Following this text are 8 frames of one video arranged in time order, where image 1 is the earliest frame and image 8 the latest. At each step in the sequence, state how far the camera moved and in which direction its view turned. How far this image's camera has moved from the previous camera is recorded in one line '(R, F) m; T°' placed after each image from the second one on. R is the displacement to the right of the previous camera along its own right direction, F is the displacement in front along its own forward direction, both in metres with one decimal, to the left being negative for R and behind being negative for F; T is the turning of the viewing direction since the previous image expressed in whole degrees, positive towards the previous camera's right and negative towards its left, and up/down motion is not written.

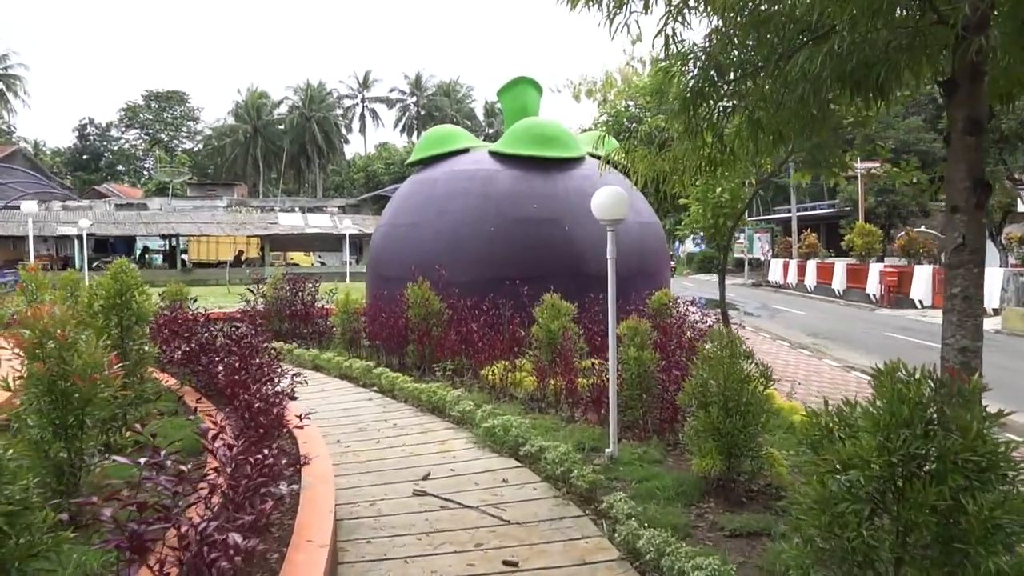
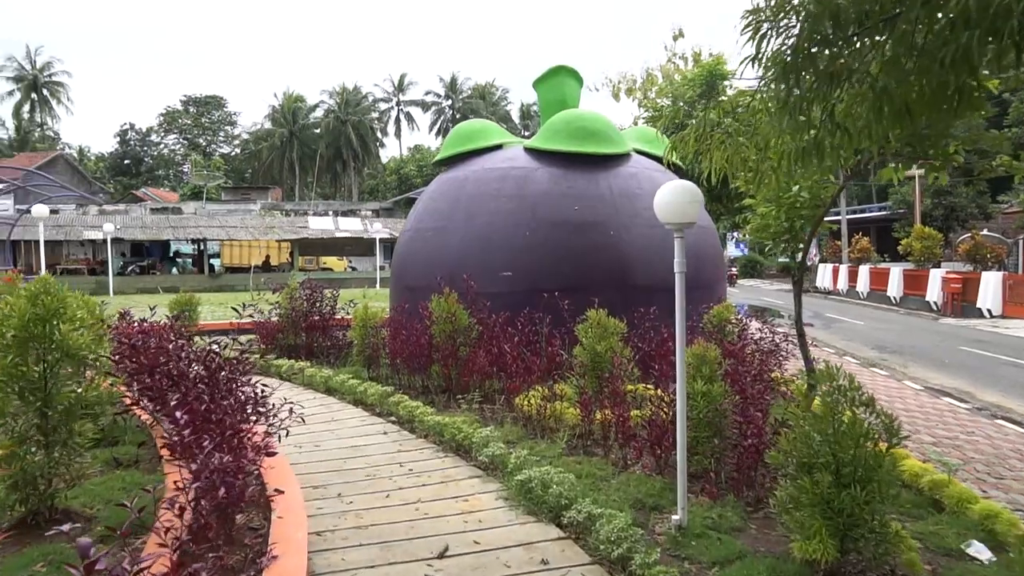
(0.0, +0.9) m; -3°
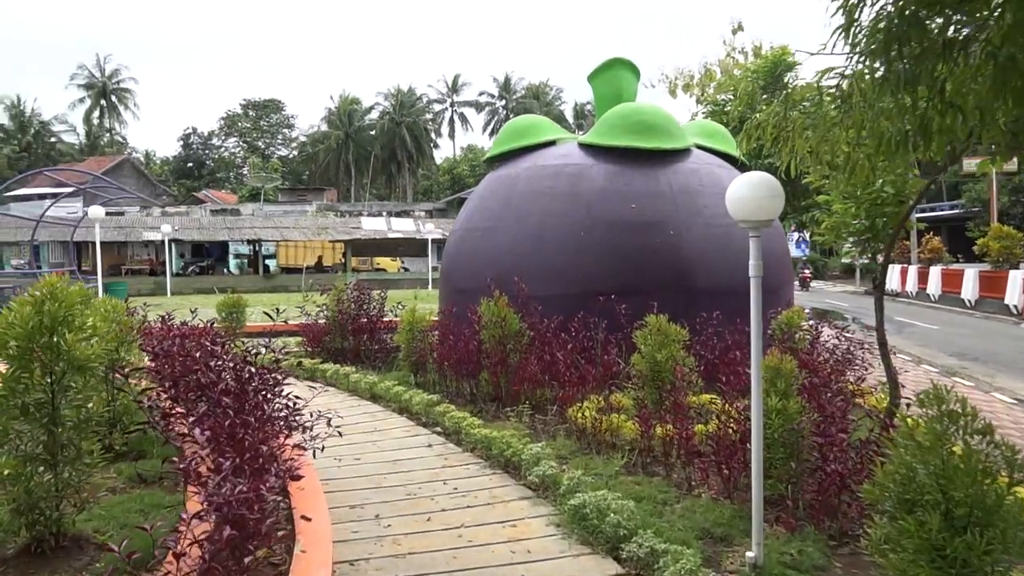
(0.0, +0.3) m; -4°
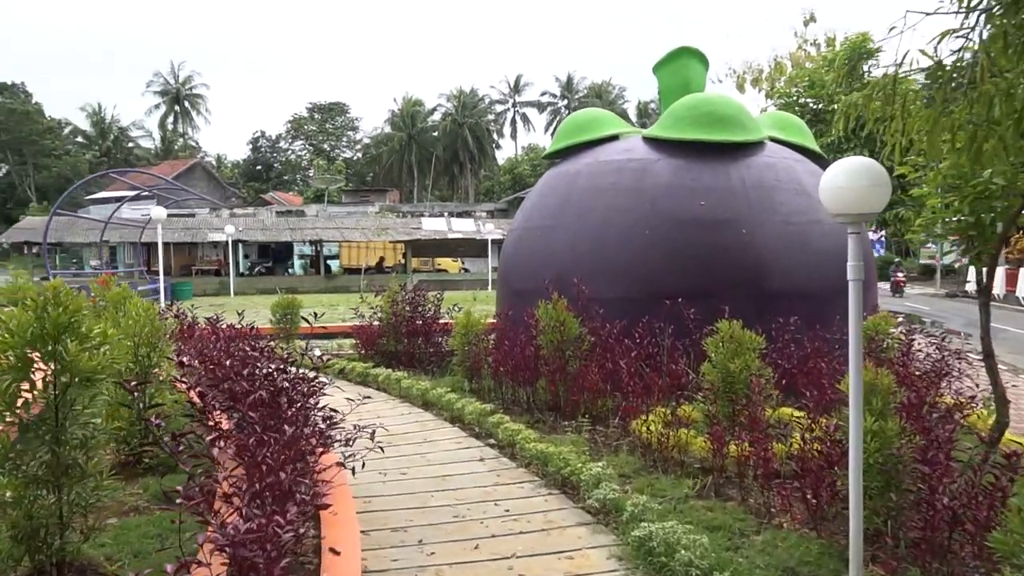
(0.0, +0.4) m; -5°
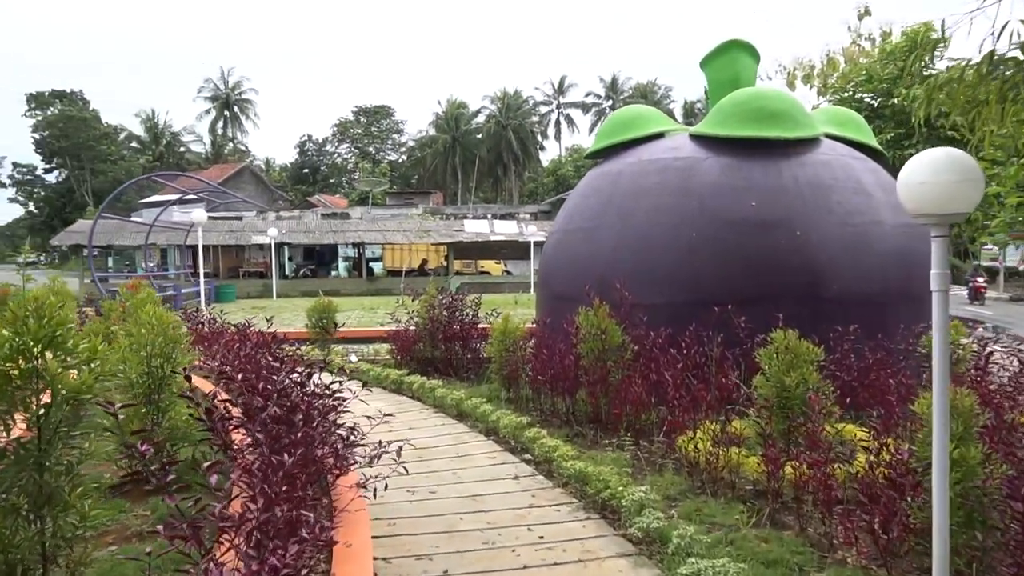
(0.0, +0.3) m; -3°
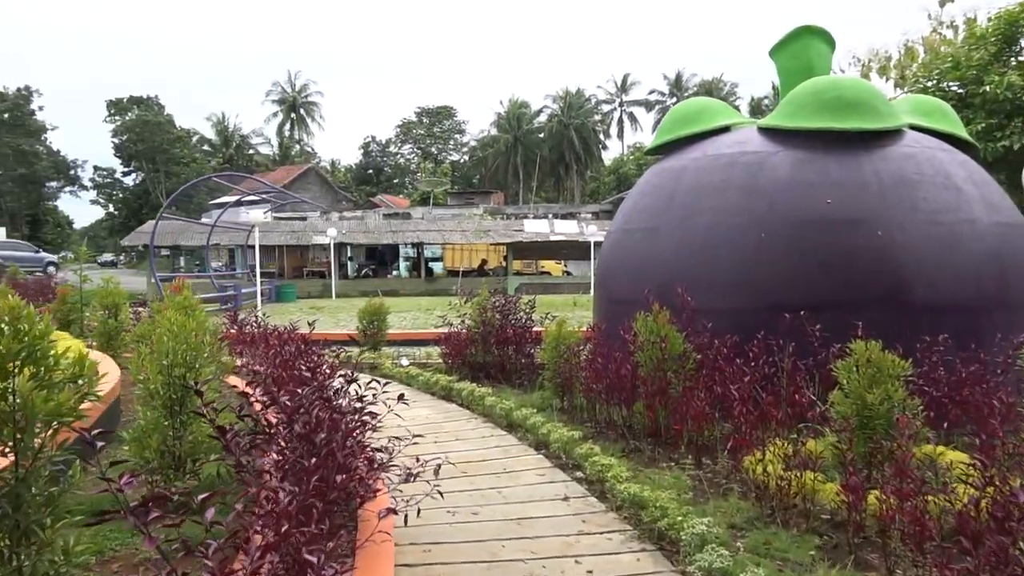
(+0.1, +0.3) m; -5°
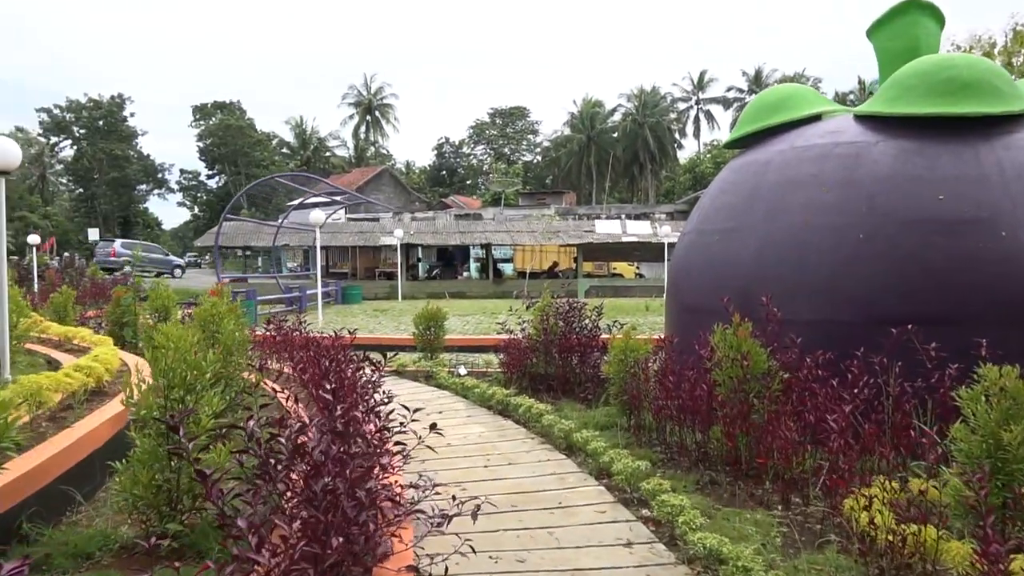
(+0.1, +0.5) m; -5°
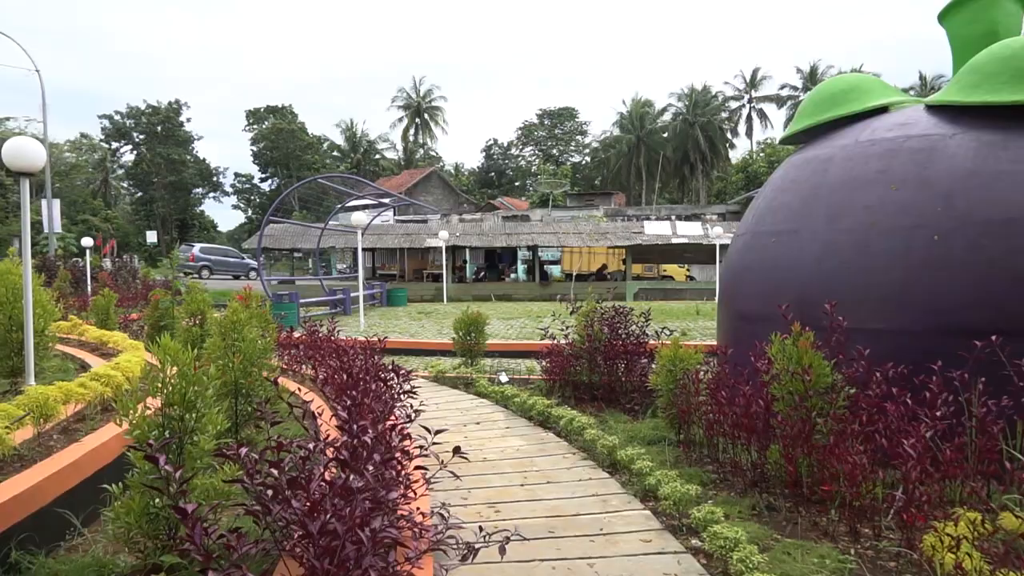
(+0.1, +0.3) m; -4°
